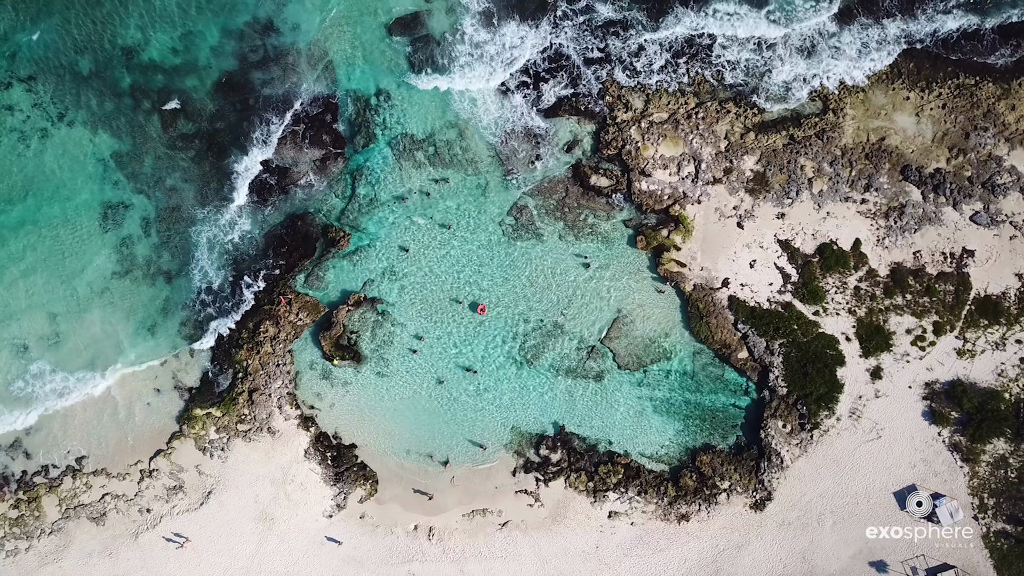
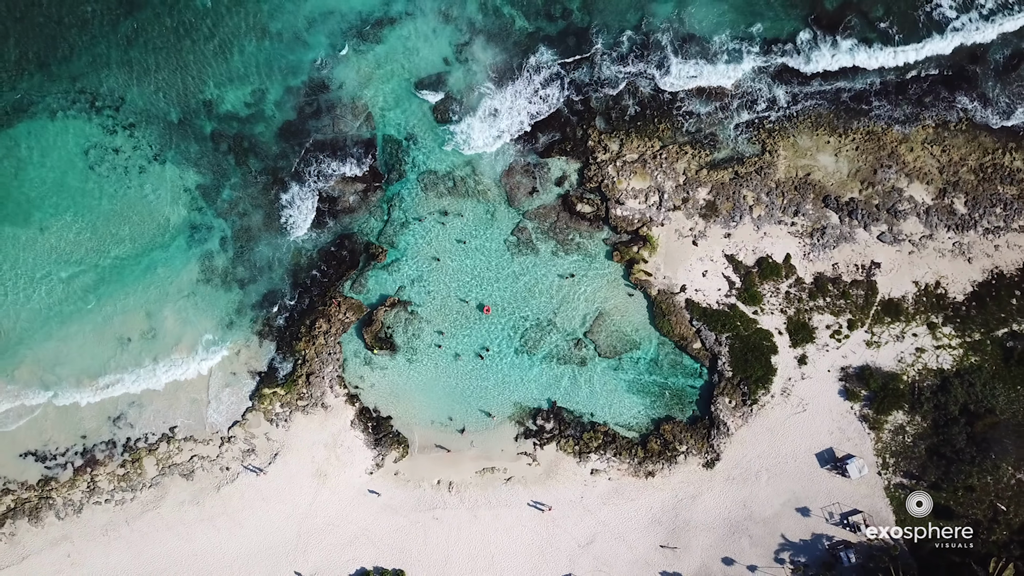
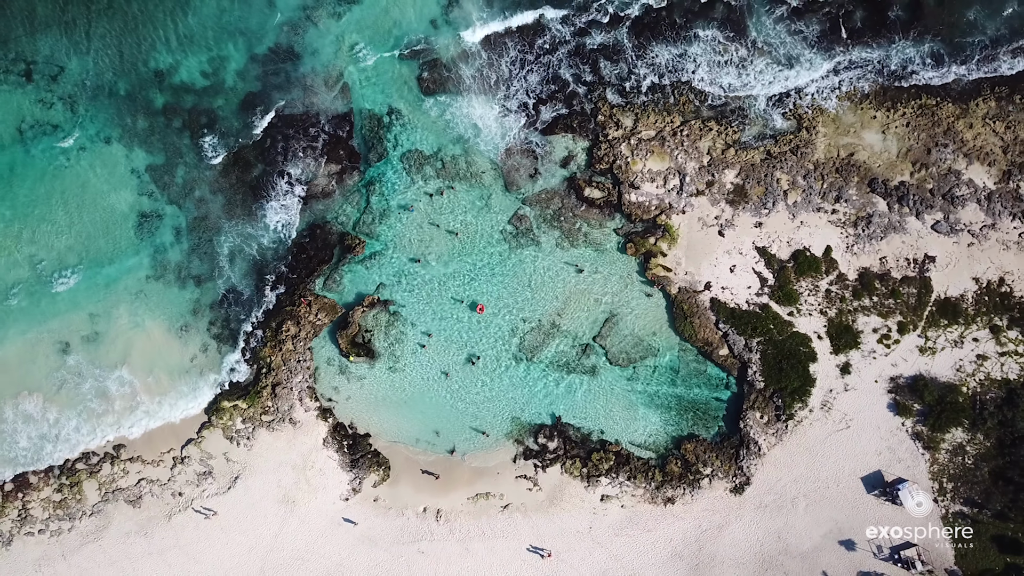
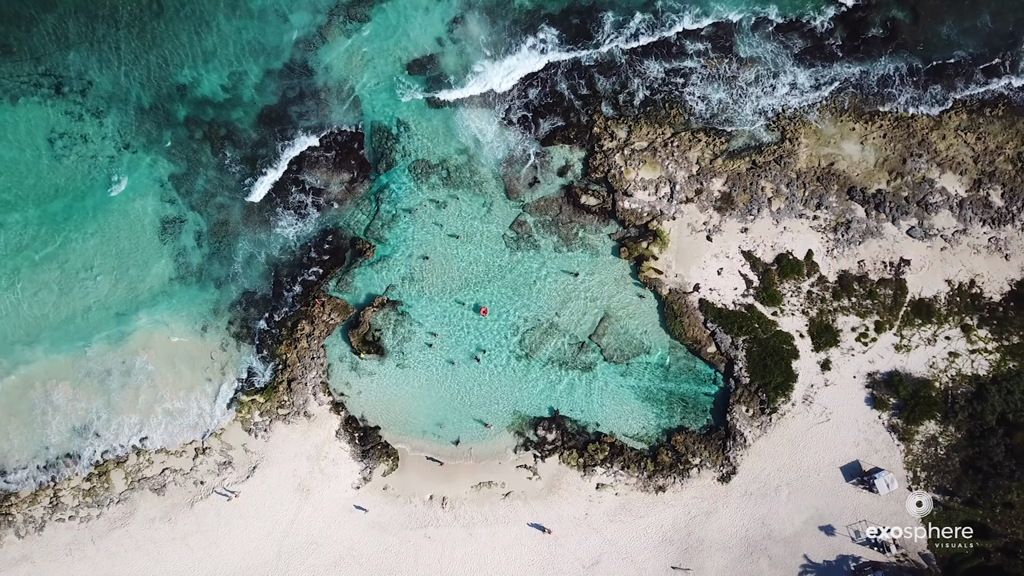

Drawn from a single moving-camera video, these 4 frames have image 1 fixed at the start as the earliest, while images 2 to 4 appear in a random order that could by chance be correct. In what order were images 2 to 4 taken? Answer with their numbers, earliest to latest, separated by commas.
3, 4, 2
